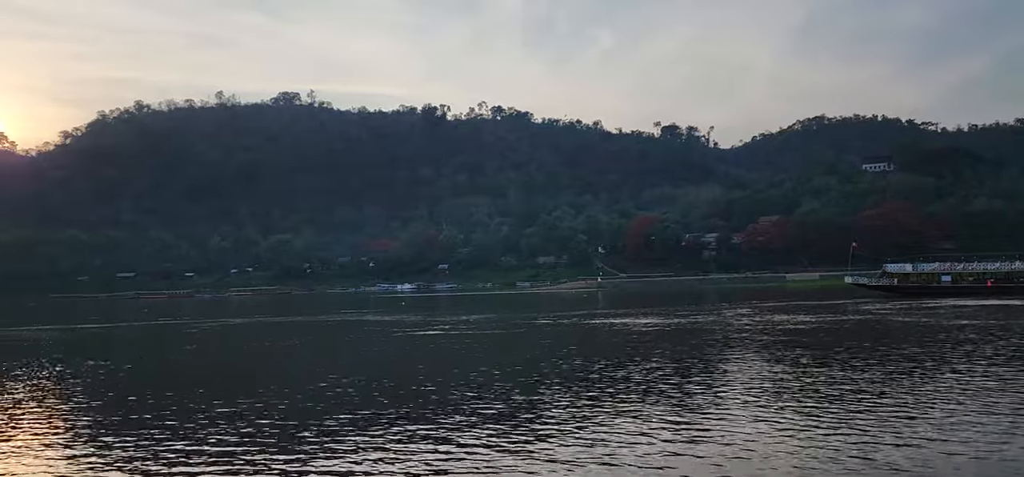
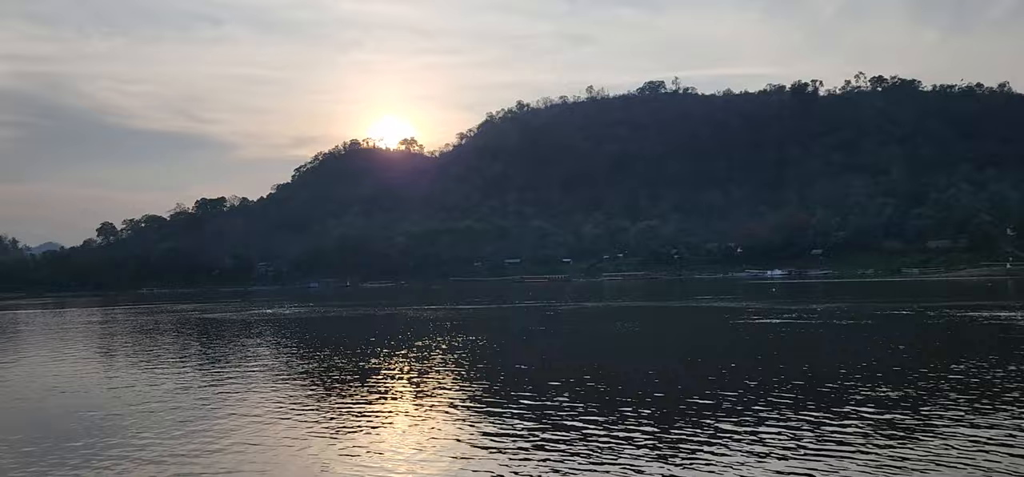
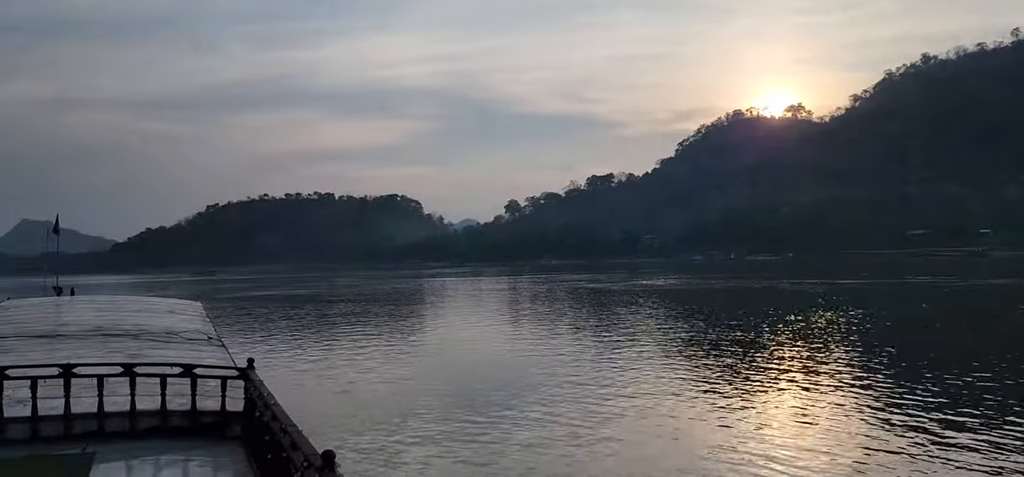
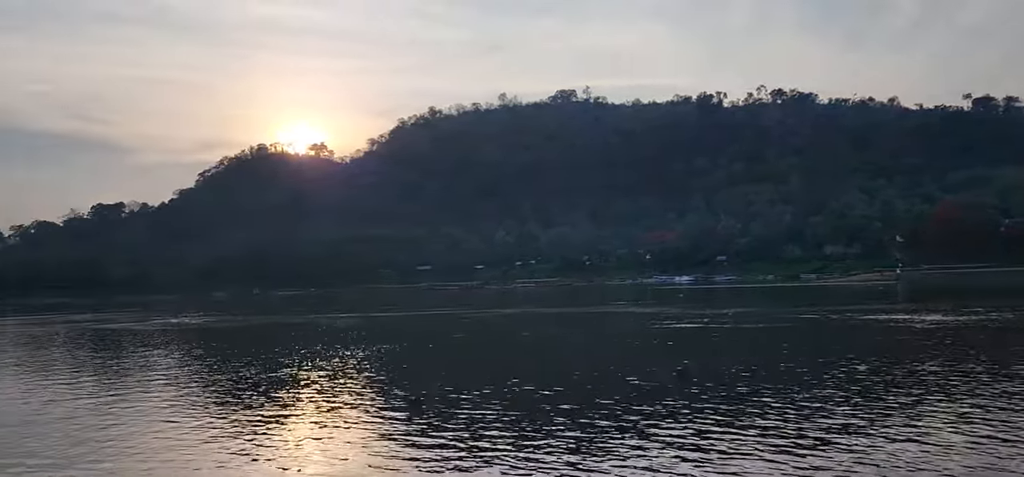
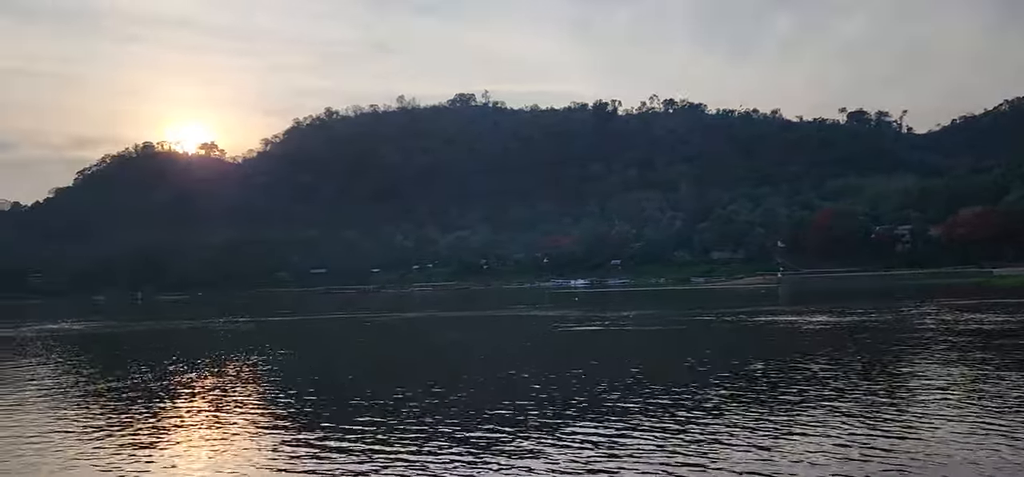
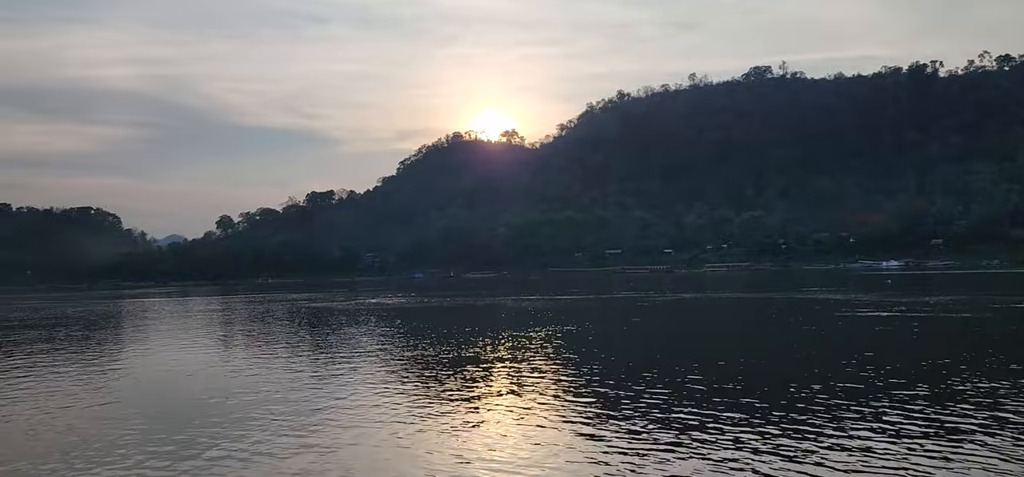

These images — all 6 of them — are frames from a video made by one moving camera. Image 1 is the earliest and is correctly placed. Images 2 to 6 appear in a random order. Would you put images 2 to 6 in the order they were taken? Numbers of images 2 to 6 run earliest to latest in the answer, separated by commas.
5, 4, 2, 6, 3
